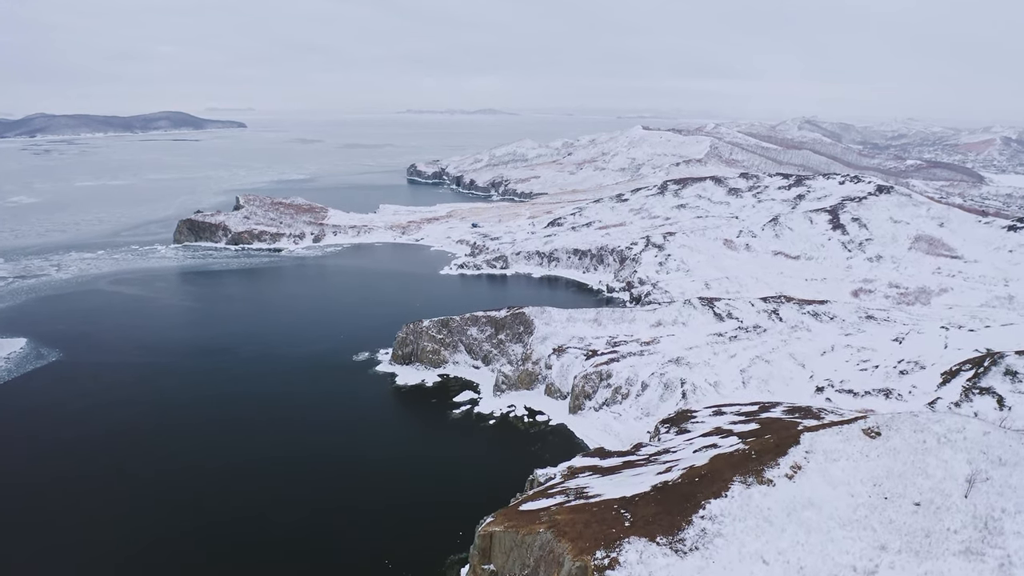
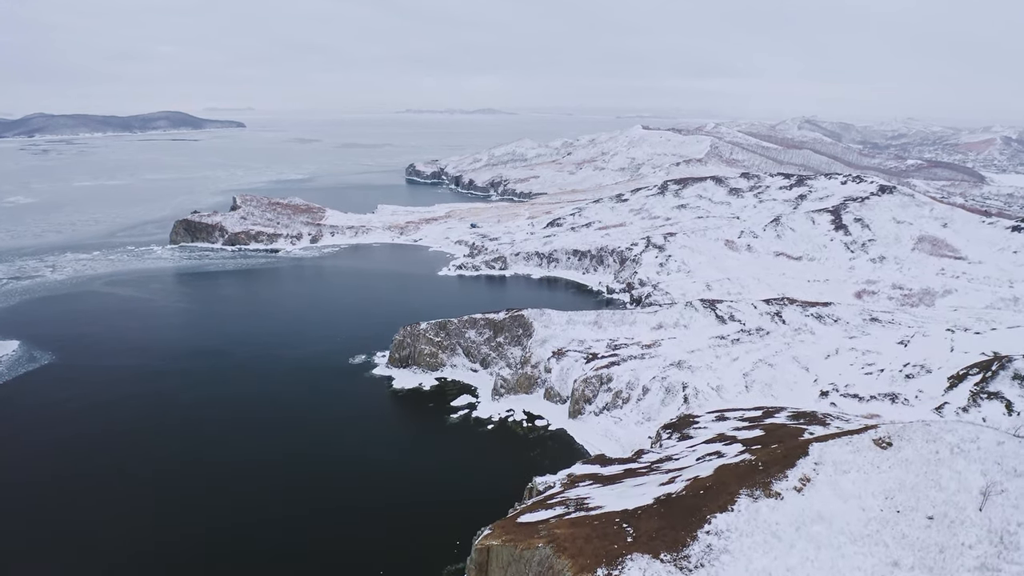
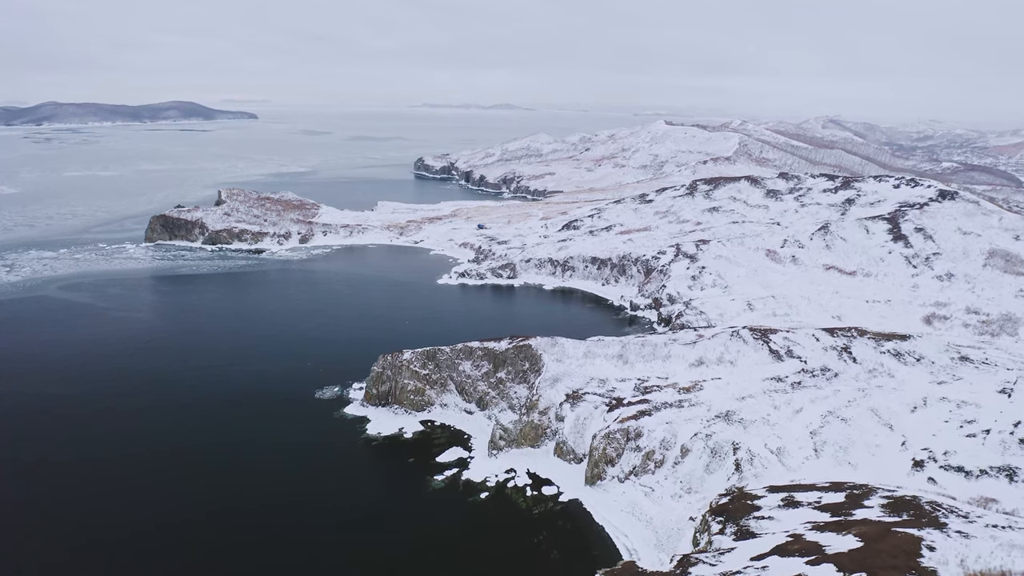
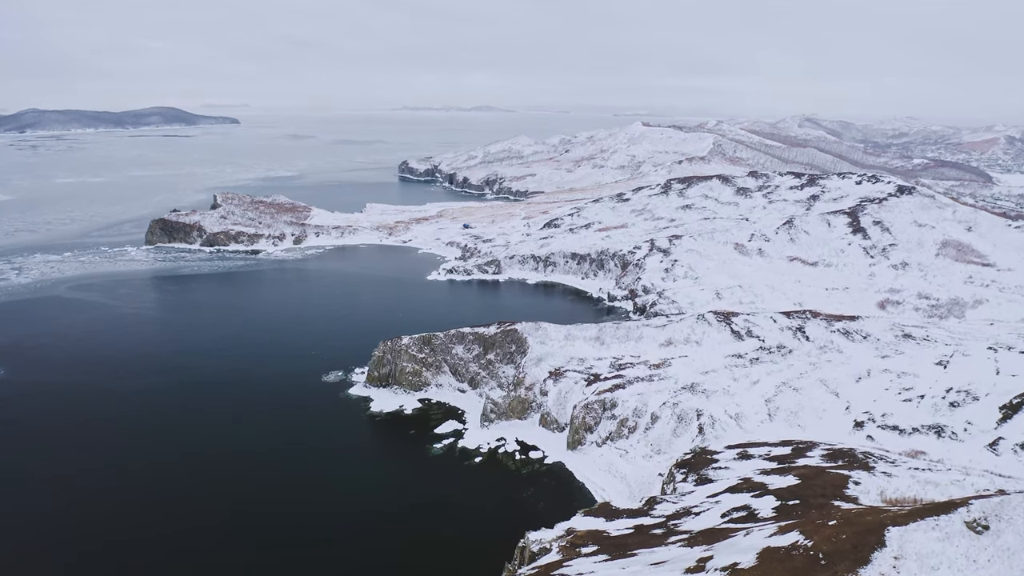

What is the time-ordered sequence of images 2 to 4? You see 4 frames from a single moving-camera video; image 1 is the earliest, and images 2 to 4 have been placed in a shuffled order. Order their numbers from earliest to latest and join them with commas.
2, 4, 3
